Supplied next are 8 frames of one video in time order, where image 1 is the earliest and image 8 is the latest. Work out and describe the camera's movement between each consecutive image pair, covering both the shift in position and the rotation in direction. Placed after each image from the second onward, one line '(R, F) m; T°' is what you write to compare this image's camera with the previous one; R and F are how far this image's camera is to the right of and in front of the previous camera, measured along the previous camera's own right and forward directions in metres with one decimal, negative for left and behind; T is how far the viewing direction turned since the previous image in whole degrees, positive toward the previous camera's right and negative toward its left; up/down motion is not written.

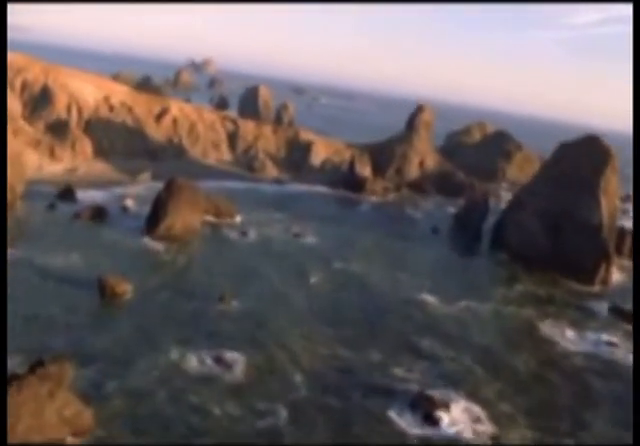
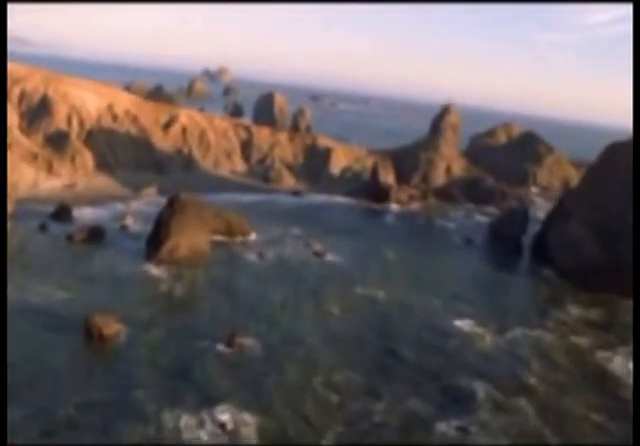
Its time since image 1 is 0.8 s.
(-0.2, +4.8) m; -1°
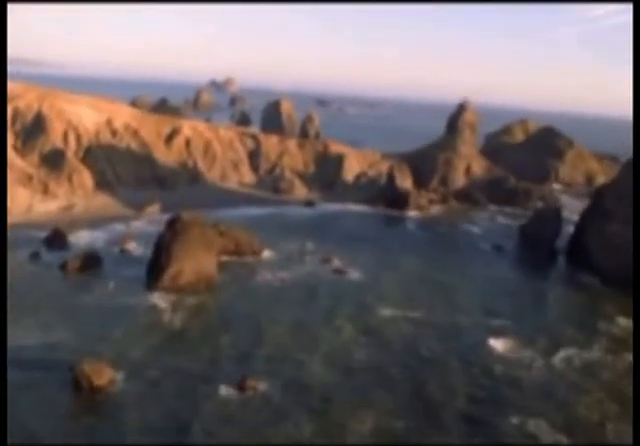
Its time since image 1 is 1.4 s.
(-0.1, +3.4) m; -1°
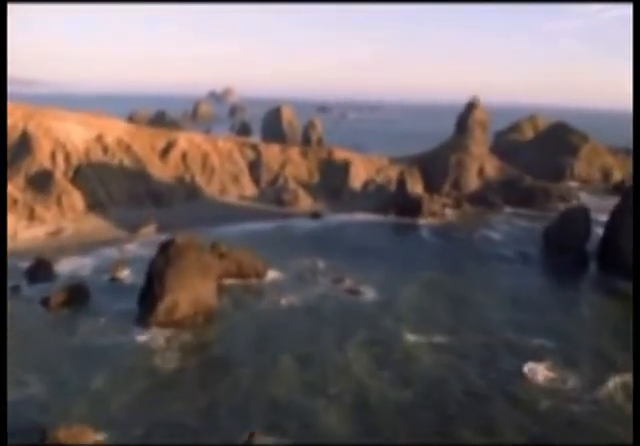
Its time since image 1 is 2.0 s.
(-0.1, +3.4) m; 0°
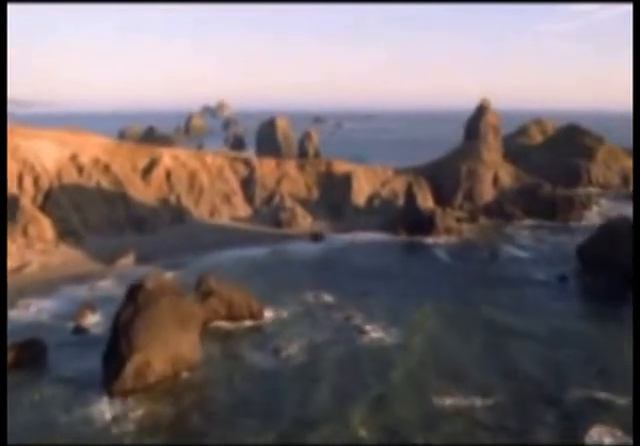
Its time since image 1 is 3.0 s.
(-0.2, +5.5) m; 0°
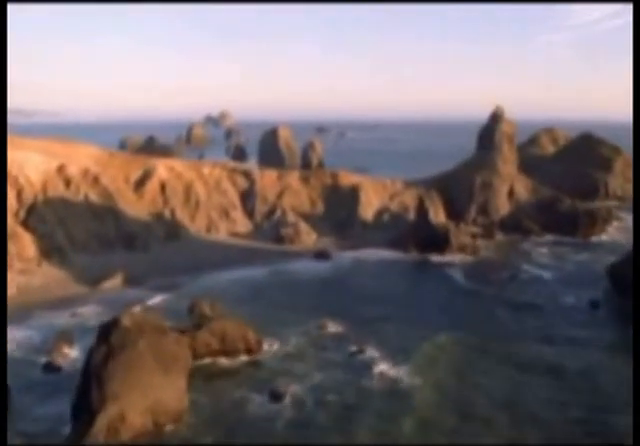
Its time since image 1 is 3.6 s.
(-0.1, +3.4) m; 0°
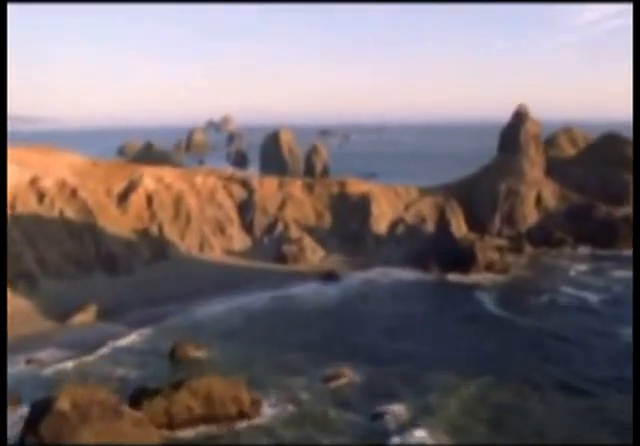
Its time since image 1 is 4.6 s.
(-0.1, +5.4) m; 0°
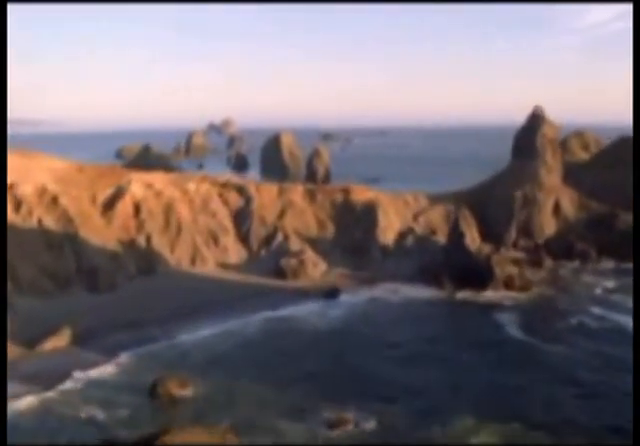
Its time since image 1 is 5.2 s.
(0.0, +3.3) m; 0°
